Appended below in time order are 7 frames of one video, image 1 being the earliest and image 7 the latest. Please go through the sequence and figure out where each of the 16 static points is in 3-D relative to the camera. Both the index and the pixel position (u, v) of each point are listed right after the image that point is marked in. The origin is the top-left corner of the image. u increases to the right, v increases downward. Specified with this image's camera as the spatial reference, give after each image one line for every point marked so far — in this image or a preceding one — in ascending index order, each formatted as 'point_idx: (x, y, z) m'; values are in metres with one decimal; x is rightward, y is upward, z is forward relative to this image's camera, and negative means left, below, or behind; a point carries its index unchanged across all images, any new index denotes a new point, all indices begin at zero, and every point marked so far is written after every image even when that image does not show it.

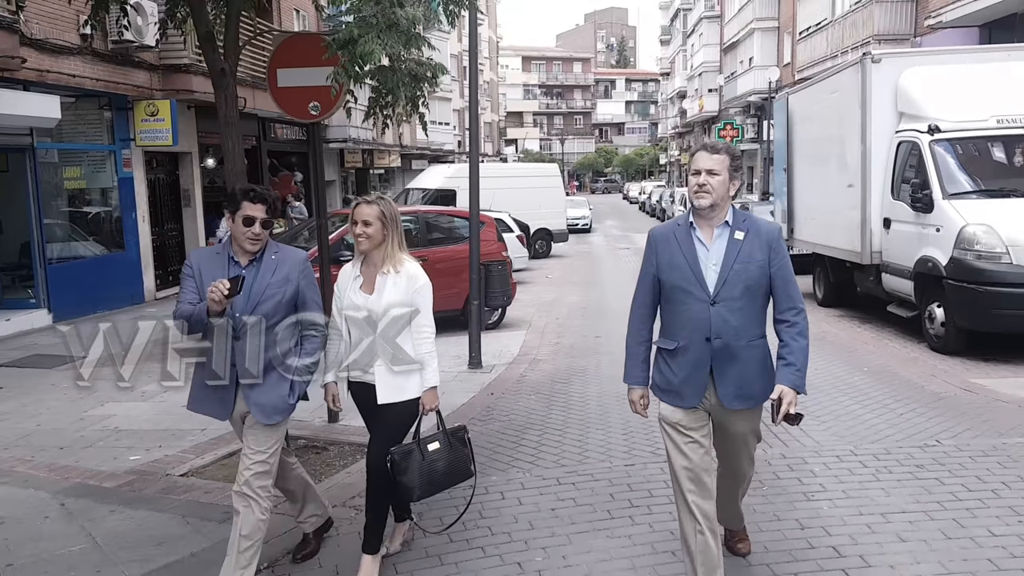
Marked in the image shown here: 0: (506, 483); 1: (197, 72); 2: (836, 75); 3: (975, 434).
0: (0.0, -1.1, +4.9) m
1: (-5.1, +3.5, +13.6) m
2: (+4.0, +2.6, +10.4) m
3: (+3.0, -0.9, +5.4) m
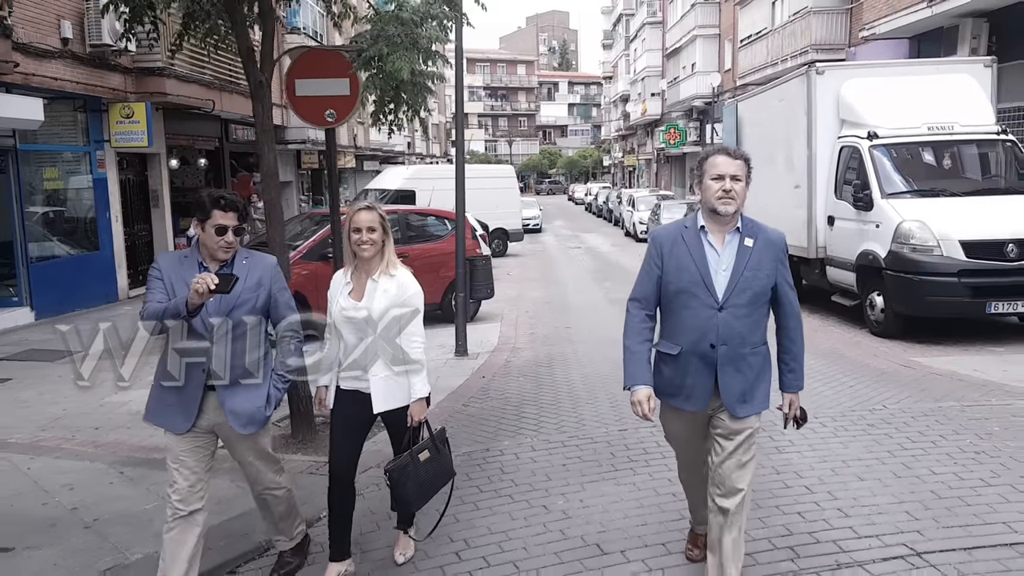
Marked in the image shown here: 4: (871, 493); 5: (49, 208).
0: (+0.1, -1.0, +5.5) m
1: (-5.6, +3.5, +13.9) m
2: (+3.6, +2.7, +11.3) m
3: (+3.0, -0.8, +6.3) m
4: (+1.9, -1.1, +4.4) m
5: (-6.7, +1.2, +12.4) m
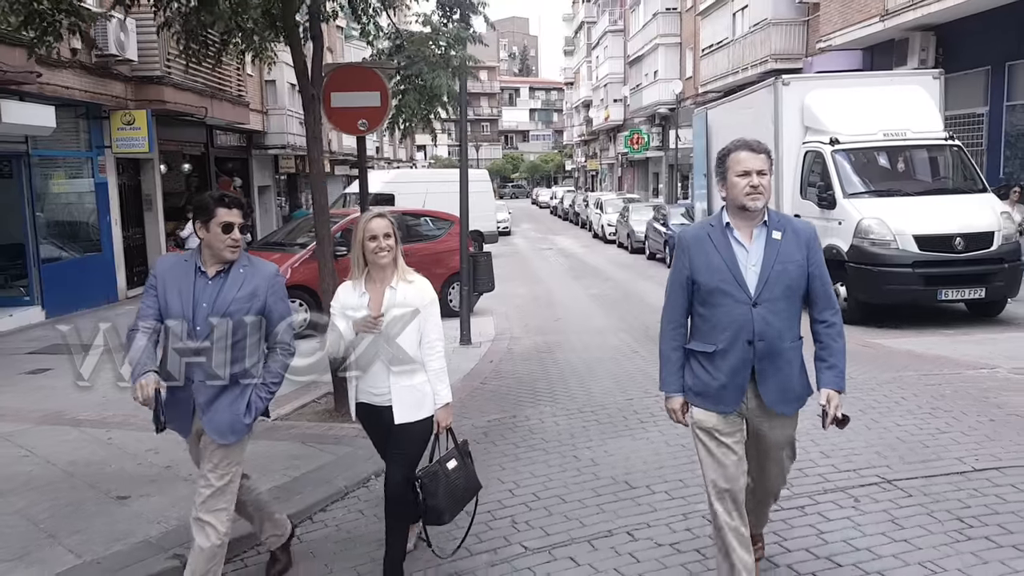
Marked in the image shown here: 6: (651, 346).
0: (+0.2, -0.9, +6.3) m
1: (-5.9, +3.5, +14.5) m
2: (+3.5, +2.8, +12.3) m
3: (+3.1, -0.7, +7.2) m
4: (+2.1, -1.0, +5.3) m
5: (-6.9, +1.1, +12.9) m
6: (+1.5, -0.6, +9.2) m
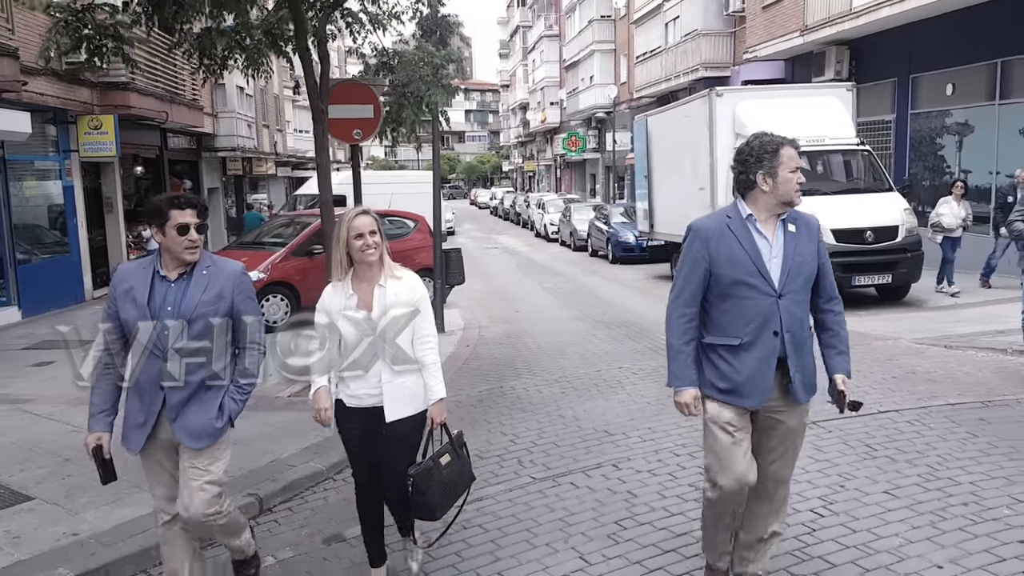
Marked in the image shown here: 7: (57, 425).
0: (+0.1, -0.8, +7.3) m
1: (-6.7, +3.5, +15.0) m
2: (+2.8, +2.9, +13.5) m
3: (+2.9, -0.6, +8.4) m
4: (+2.0, -0.8, +6.5) m
5: (-7.6, +1.1, +13.3) m
6: (+1.1, -0.5, +10.3) m
7: (-3.5, -1.1, +6.5) m
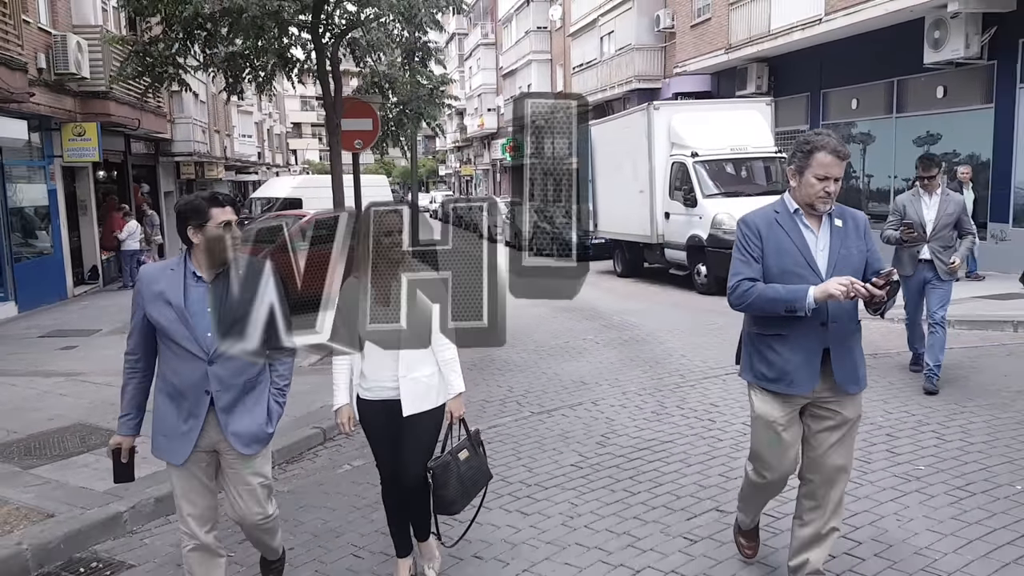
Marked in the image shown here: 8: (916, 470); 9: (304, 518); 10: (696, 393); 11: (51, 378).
0: (-0.1, -0.7, +8.8) m
1: (-7.5, +3.6, +15.9) m
2: (+2.1, +3.1, +15.2) m
3: (+2.6, -0.4, +10.1) m
4: (+1.9, -0.6, +8.1) m
5: (-8.2, +1.2, +14.2) m
6: (+0.7, -0.4, +11.8) m
7: (-3.6, -0.9, +7.7) m
8: (+2.3, -1.0, +4.9) m
9: (-1.1, -1.2, +4.6) m
10: (+1.5, -0.8, +6.8) m
11: (-4.4, -0.9, +8.2) m
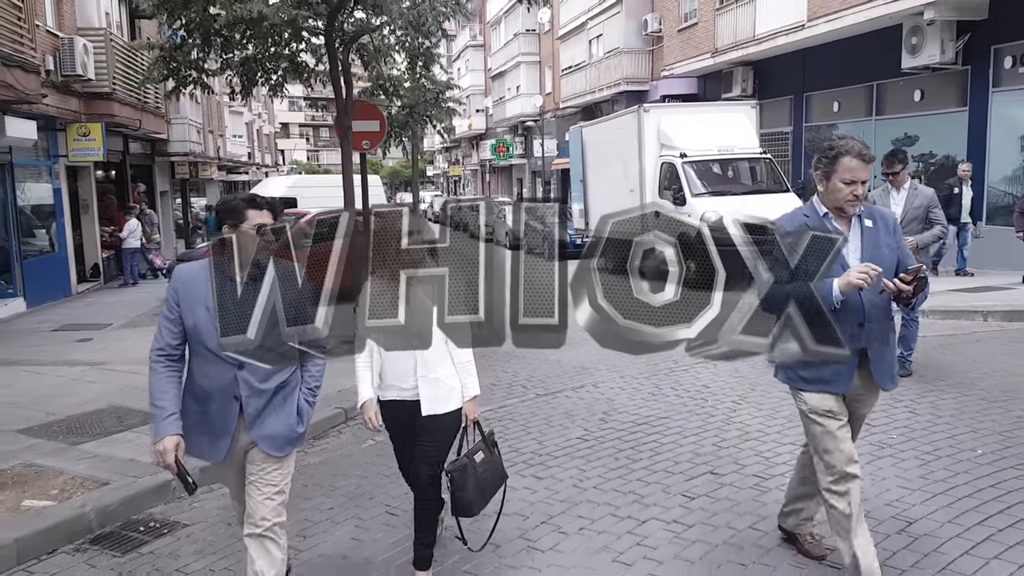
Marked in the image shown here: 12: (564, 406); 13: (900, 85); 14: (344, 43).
0: (-0.1, -0.6, +9.3) m
1: (-7.6, +3.6, +16.3) m
2: (+2.0, +3.2, +15.7) m
3: (+2.6, -0.3, +10.6) m
4: (+2.0, -0.6, +8.6) m
5: (-8.3, +1.3, +14.5) m
6: (+0.7, -0.3, +12.3) m
7: (-3.6, -0.9, +8.1) m
8: (+2.4, -1.0, +5.4) m
9: (-1.0, -1.2, +5.1) m
10: (+1.5, -0.8, +7.3) m
11: (-4.4, -0.8, +8.6) m
12: (+0.4, -0.9, +6.6) m
13: (+7.3, +3.8, +16.1) m
14: (-1.9, +2.7, +9.3) m
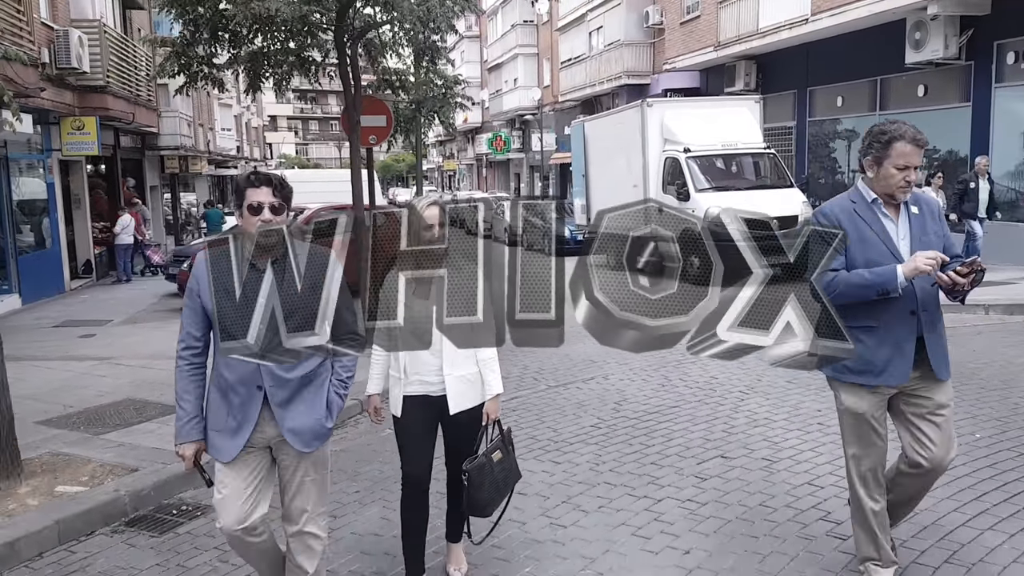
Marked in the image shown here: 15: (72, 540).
0: (+0.1, -0.5, +9.5) m
1: (-7.5, +3.7, +16.4) m
2: (+2.1, +3.3, +15.9) m
3: (+2.7, -0.2, +10.8) m
4: (+2.1, -0.5, +8.8) m
5: (-8.2, +1.4, +14.7) m
6: (+0.8, -0.2, +12.5) m
7: (-3.5, -0.8, +8.3) m
8: (+2.5, -0.9, +5.6) m
9: (-0.9, -1.1, +5.3) m
10: (+1.6, -0.7, +7.5) m
11: (-4.3, -0.7, +8.8) m
12: (+0.5, -0.9, +6.8) m
13: (+7.4, +4.0, +16.2) m
14: (-1.8, +2.8, +9.5) m
15: (-2.3, -1.3, +4.5) m
